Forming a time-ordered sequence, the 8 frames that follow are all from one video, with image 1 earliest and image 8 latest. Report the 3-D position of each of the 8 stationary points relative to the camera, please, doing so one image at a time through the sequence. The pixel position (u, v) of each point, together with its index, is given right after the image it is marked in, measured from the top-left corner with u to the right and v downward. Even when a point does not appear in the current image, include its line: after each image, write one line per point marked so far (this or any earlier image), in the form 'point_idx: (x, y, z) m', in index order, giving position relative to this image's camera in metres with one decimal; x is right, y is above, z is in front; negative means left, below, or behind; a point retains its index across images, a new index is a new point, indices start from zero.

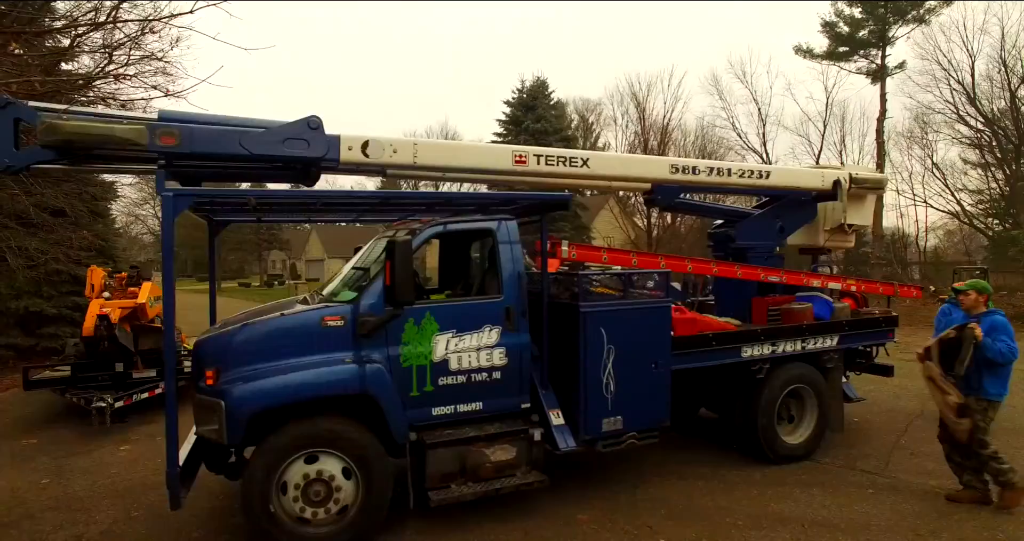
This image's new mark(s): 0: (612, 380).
0: (+0.9, -1.0, +4.9) m
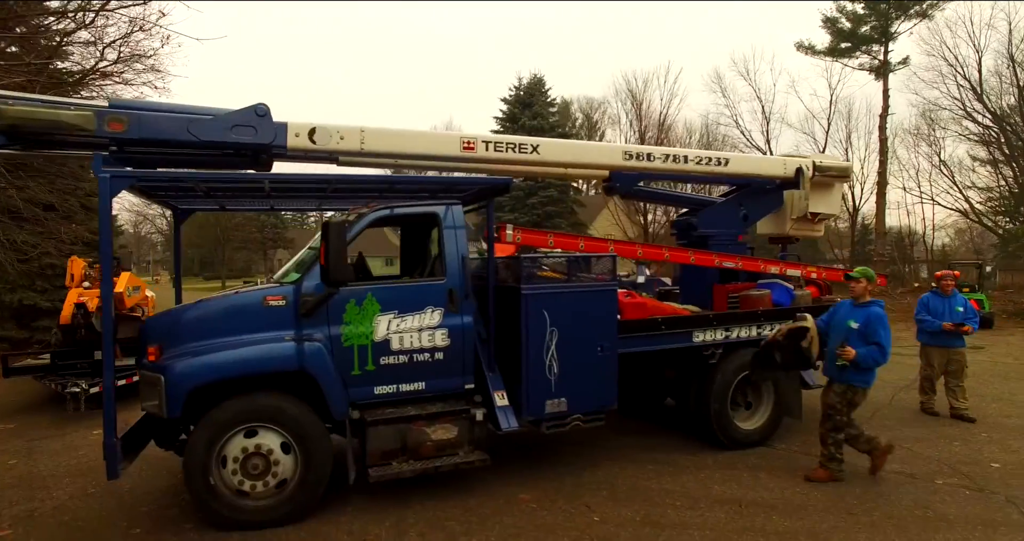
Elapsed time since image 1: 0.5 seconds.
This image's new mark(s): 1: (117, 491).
0: (+0.4, -0.8, +5.0) m
1: (-3.5, -2.0, +5.0) m
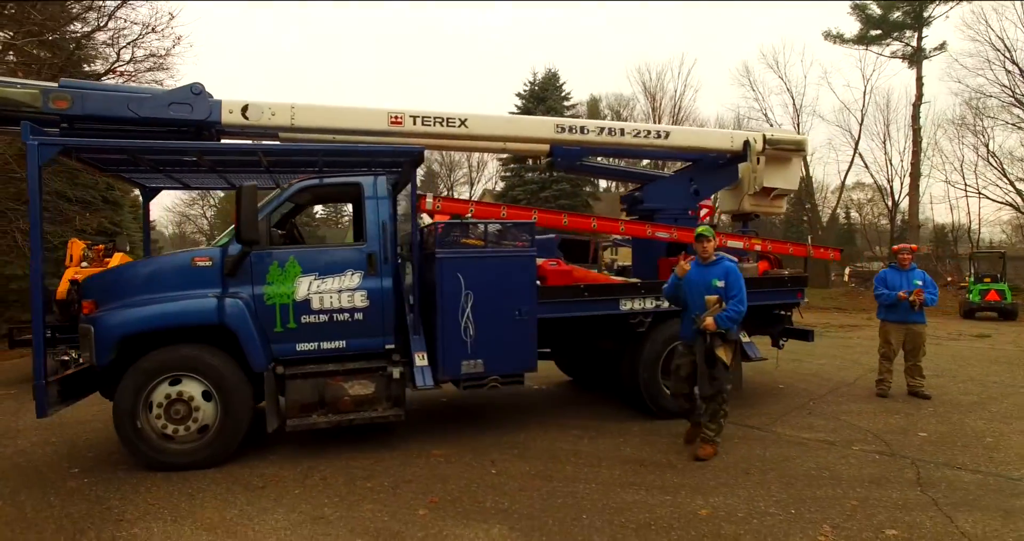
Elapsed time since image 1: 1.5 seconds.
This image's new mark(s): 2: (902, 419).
0: (-0.4, -0.5, +5.2) m
1: (-4.3, -1.7, +5.4) m
2: (+4.0, -1.5, +5.8) m
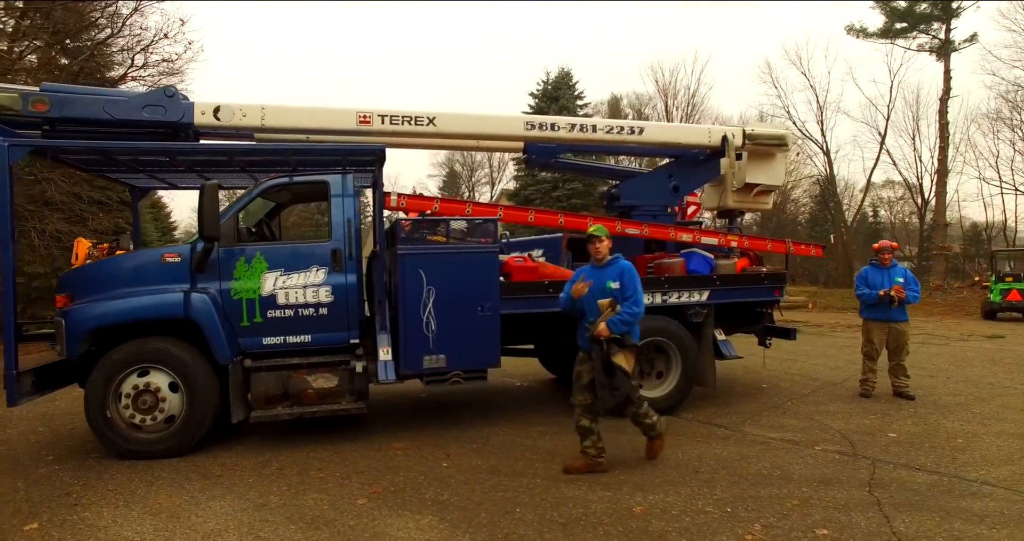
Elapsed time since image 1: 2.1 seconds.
0: (-0.8, -0.5, +5.3) m
1: (-4.6, -1.6, +5.7) m
2: (+3.7, -1.5, +5.6) m
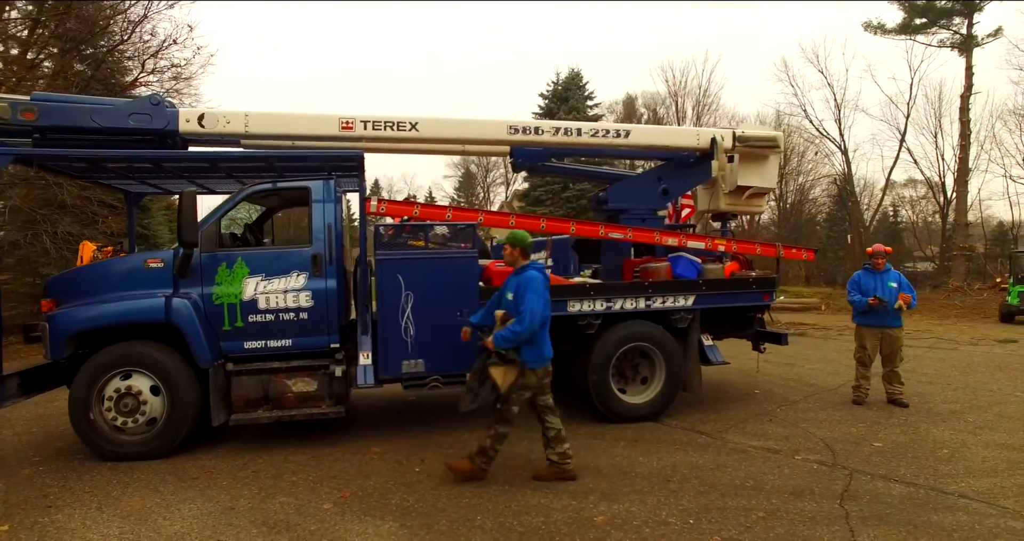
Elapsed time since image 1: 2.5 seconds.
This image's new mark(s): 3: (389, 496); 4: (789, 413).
0: (-1.0, -0.5, +5.3) m
1: (-4.8, -1.7, +5.8) m
2: (+3.5, -1.6, +5.5) m
3: (-0.9, -1.7, +4.1) m
4: (+3.1, -1.6, +6.1) m
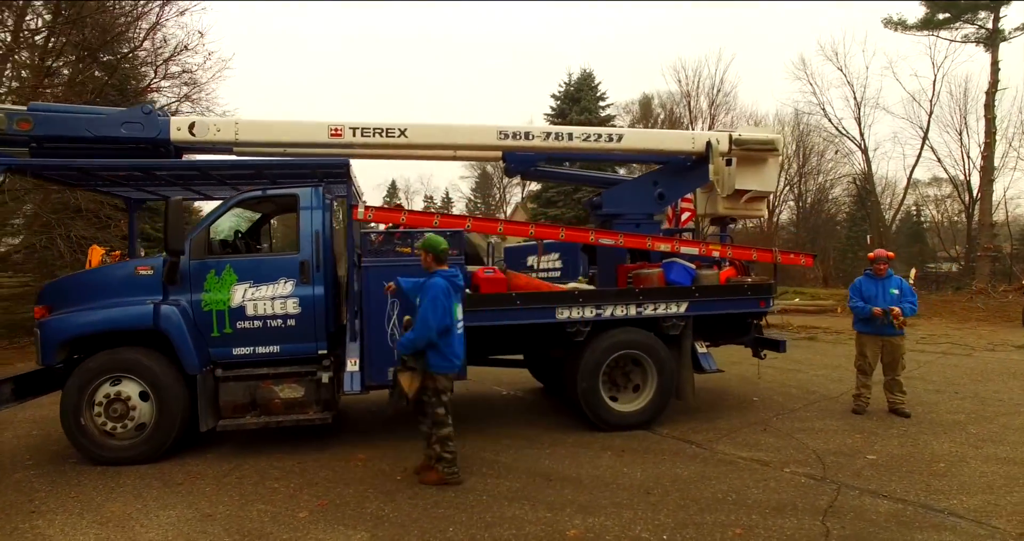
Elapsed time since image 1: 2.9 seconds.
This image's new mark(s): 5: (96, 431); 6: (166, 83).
0: (-1.1, -0.6, +5.3) m
1: (-4.9, -1.7, +5.9) m
2: (+3.4, -1.6, +5.4) m
3: (-1.1, -1.7, +4.1) m
4: (+2.9, -1.6, +6.0) m
5: (-3.7, -1.4, +5.0) m
6: (-9.9, +5.4, +16.0) m
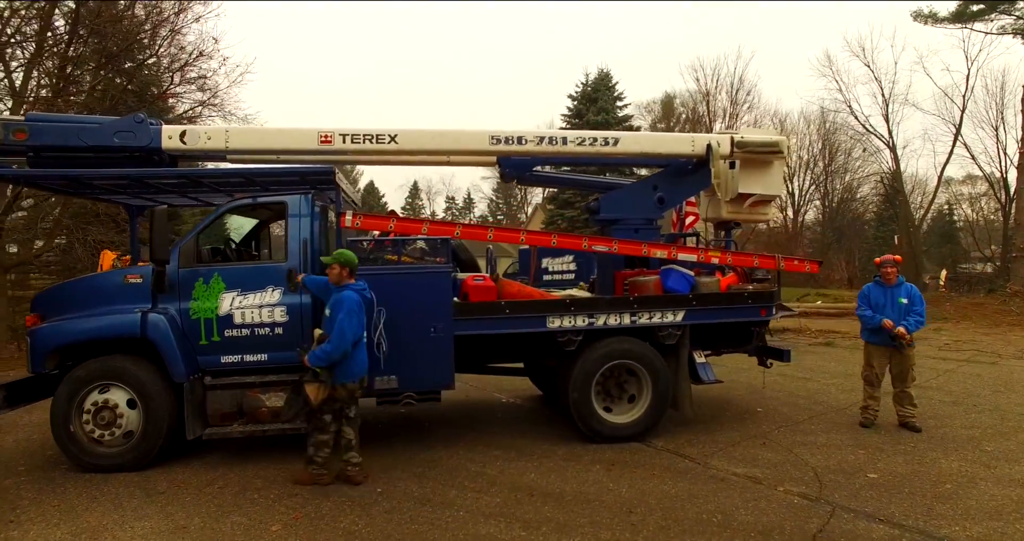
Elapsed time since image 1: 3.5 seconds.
0: (-1.2, -0.6, +5.3) m
1: (-5.0, -1.8, +6.0) m
2: (+3.2, -1.7, +5.1) m
3: (-1.2, -1.8, +4.0) m
4: (+2.9, -1.7, +5.7) m
5: (-3.8, -1.5, +5.0) m
6: (-9.6, +5.3, +16.3) m
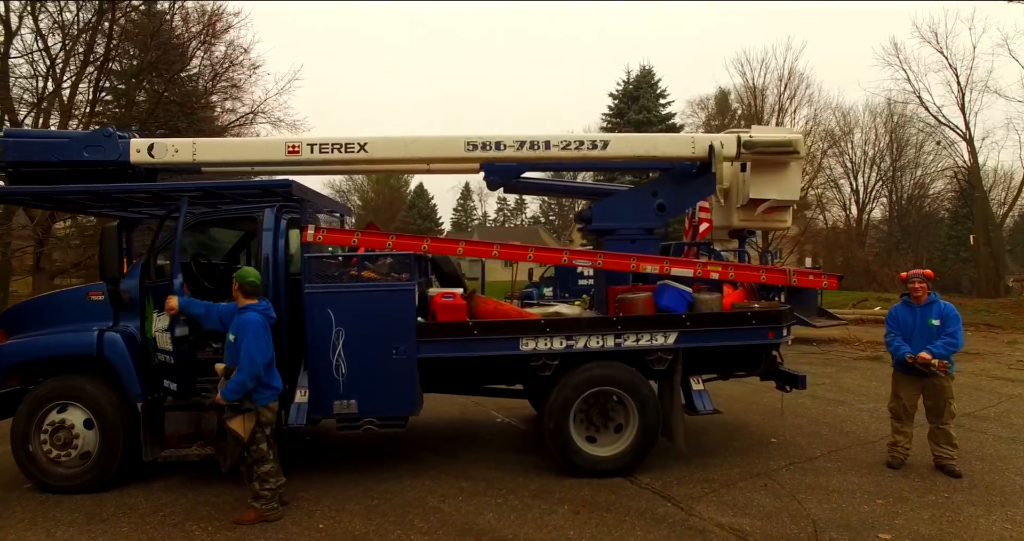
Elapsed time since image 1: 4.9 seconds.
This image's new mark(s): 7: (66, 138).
0: (-1.5, -0.8, +4.9) m
1: (-5.2, -2.0, +6.1) m
2: (+2.9, -1.9, +4.4) m
3: (-1.7, -2.0, +3.7) m
4: (+2.6, -1.9, +5.0) m
5: (-4.1, -1.7, +4.9) m
6: (-8.8, +5.2, +16.7) m
7: (-4.4, +1.3, +5.5) m
